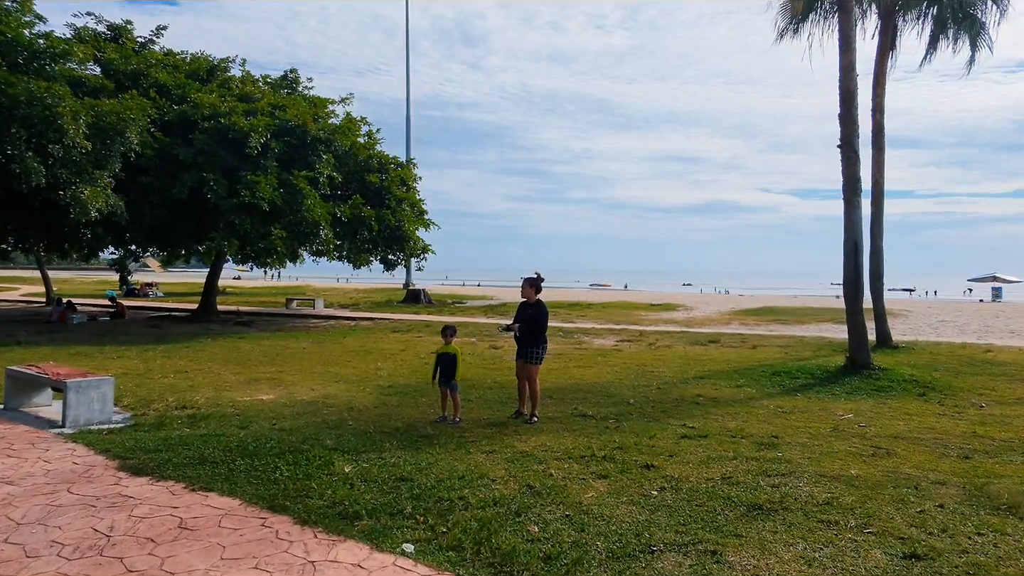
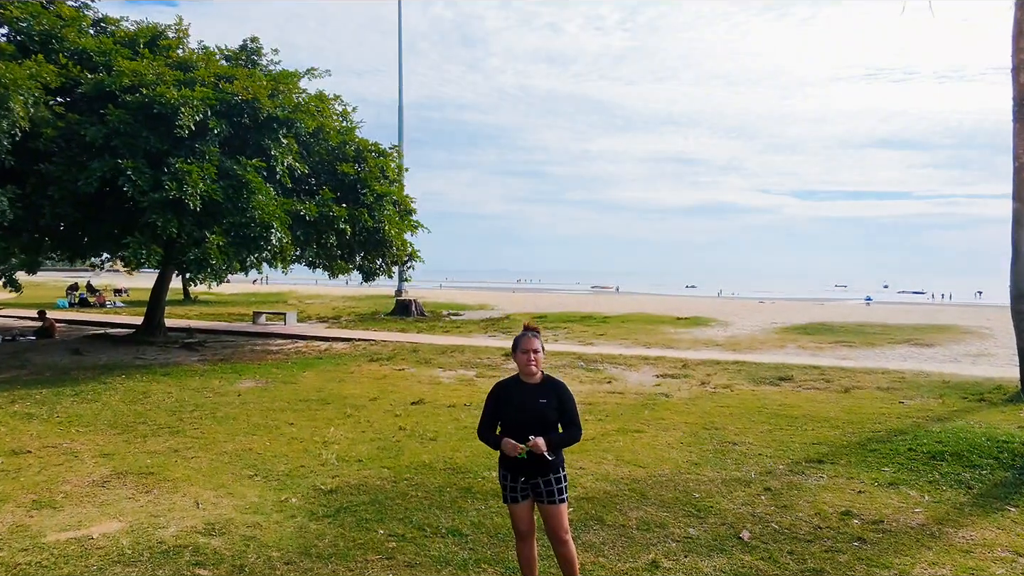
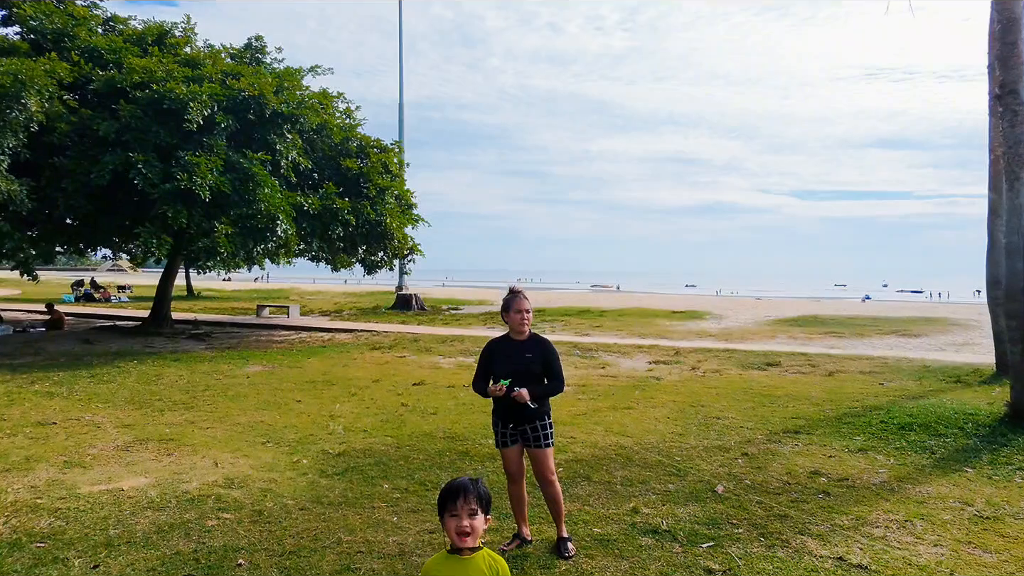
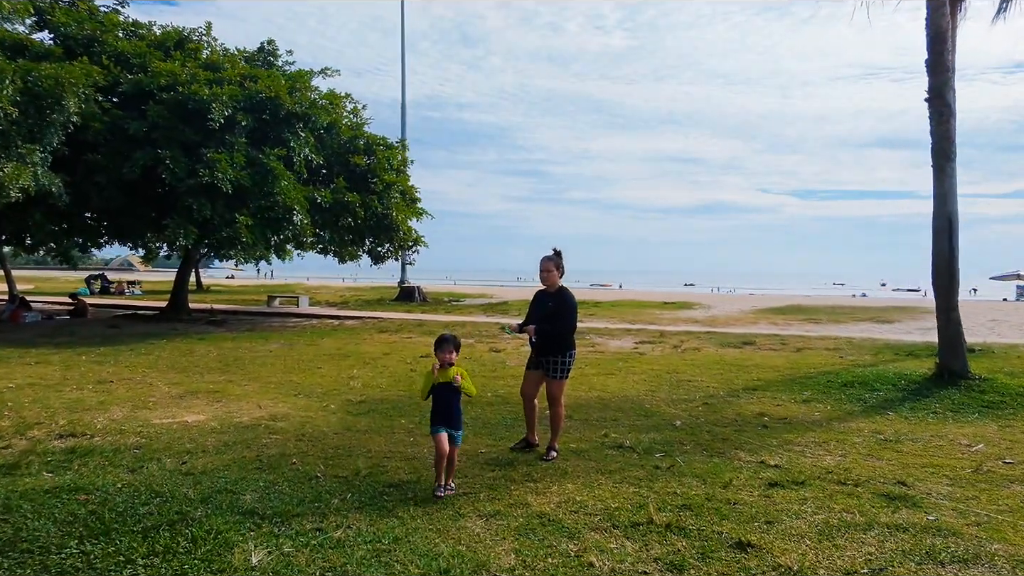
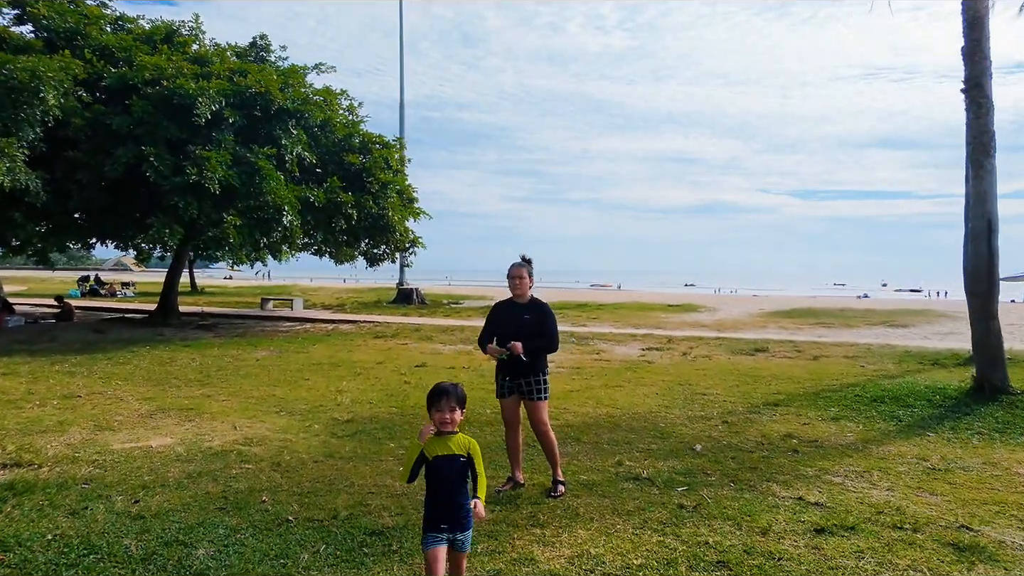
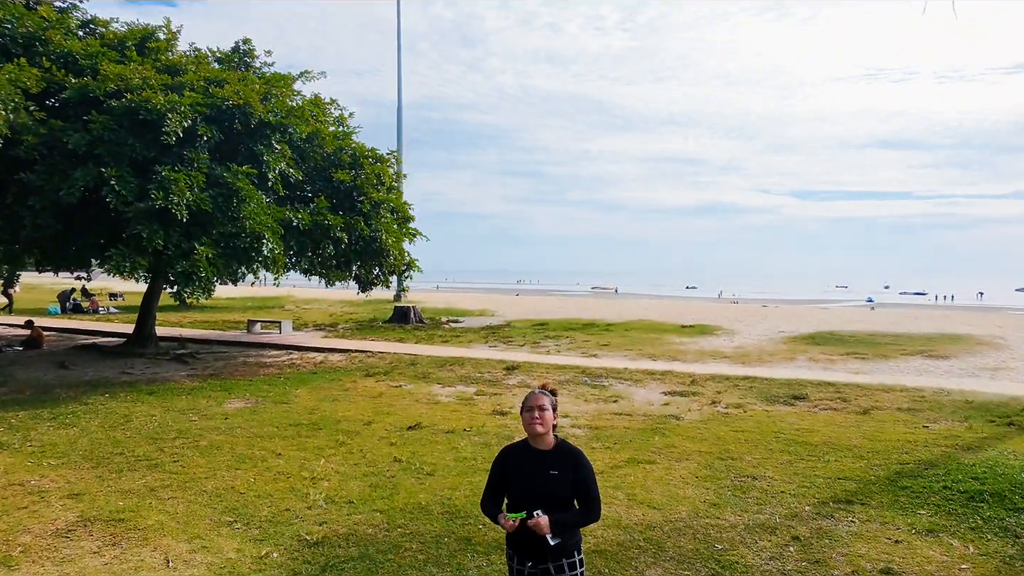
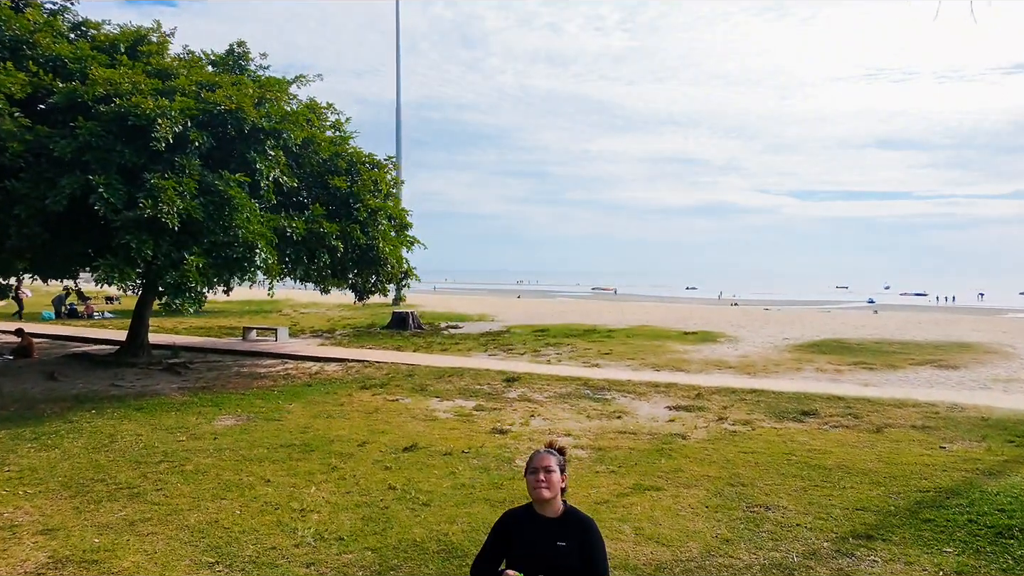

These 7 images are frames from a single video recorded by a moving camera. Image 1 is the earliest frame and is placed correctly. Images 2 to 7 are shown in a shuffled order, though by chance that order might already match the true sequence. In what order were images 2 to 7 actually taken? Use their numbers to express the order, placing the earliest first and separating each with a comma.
4, 5, 3, 2, 6, 7
